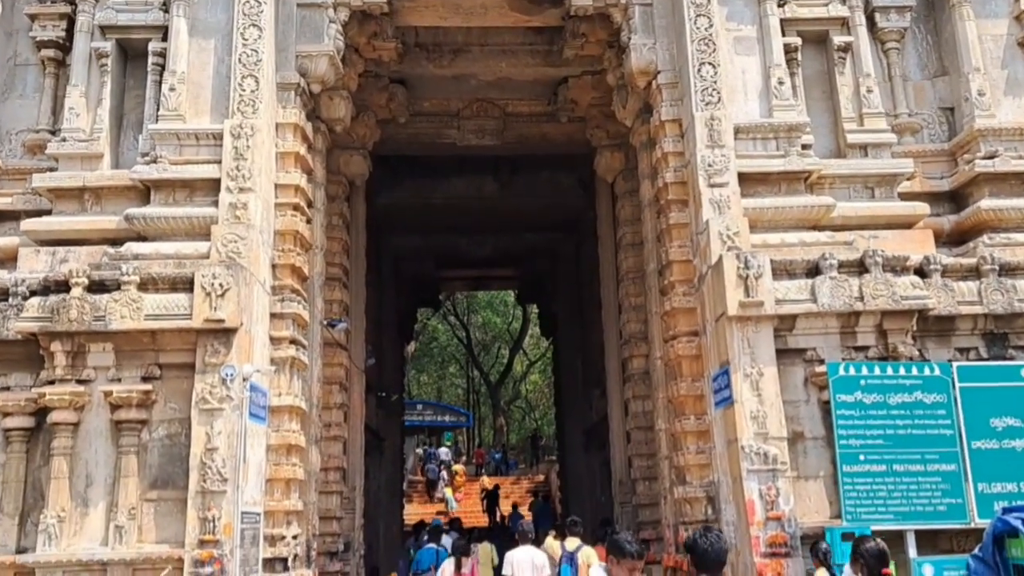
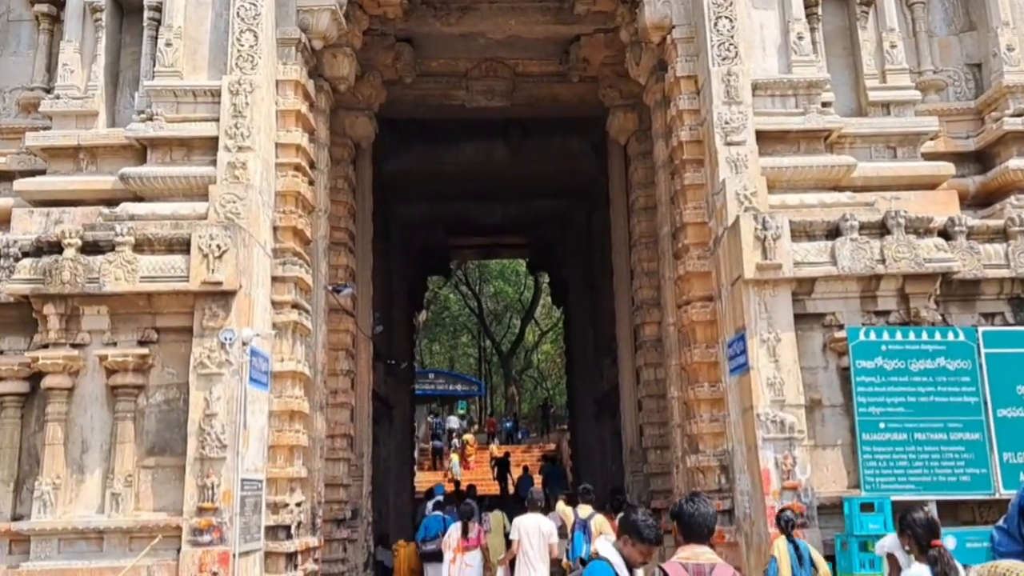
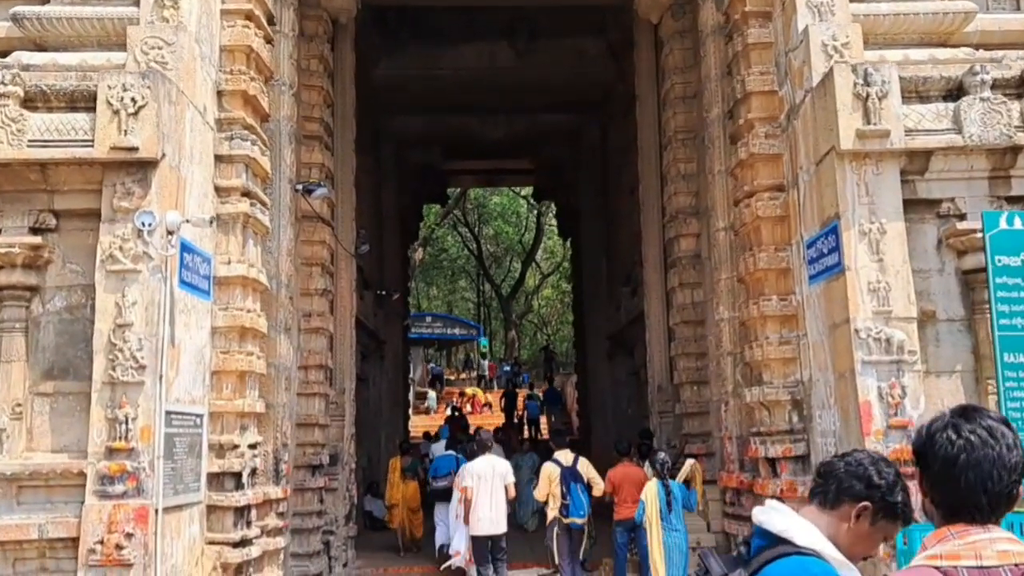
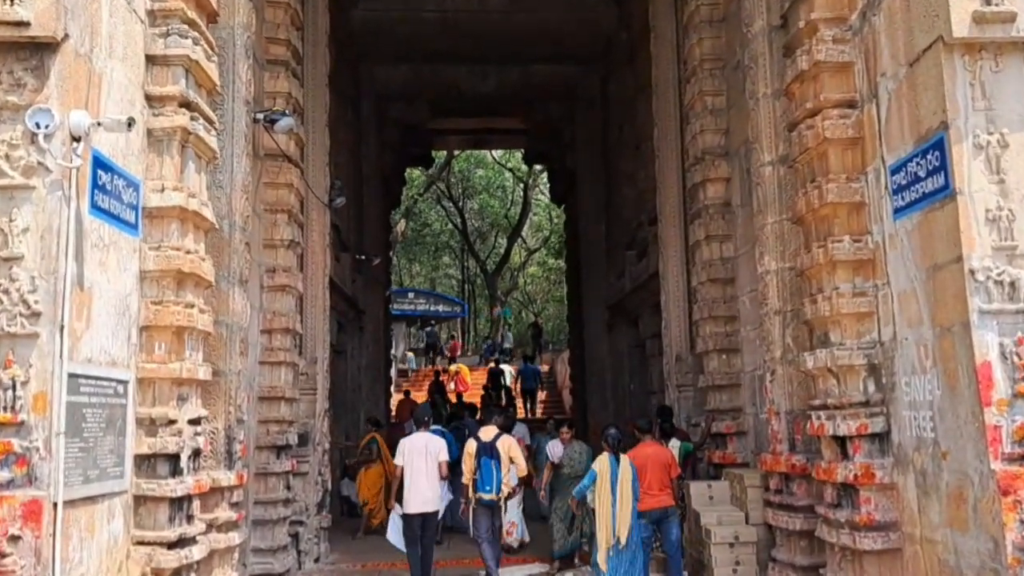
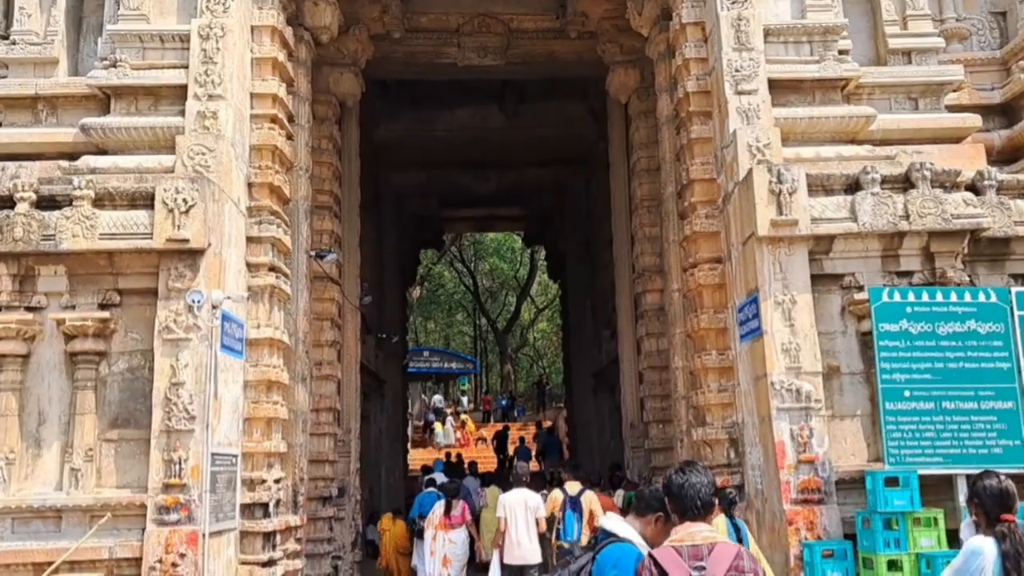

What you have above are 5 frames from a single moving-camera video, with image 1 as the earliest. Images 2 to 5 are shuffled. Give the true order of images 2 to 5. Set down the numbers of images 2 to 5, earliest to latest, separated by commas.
2, 5, 3, 4
